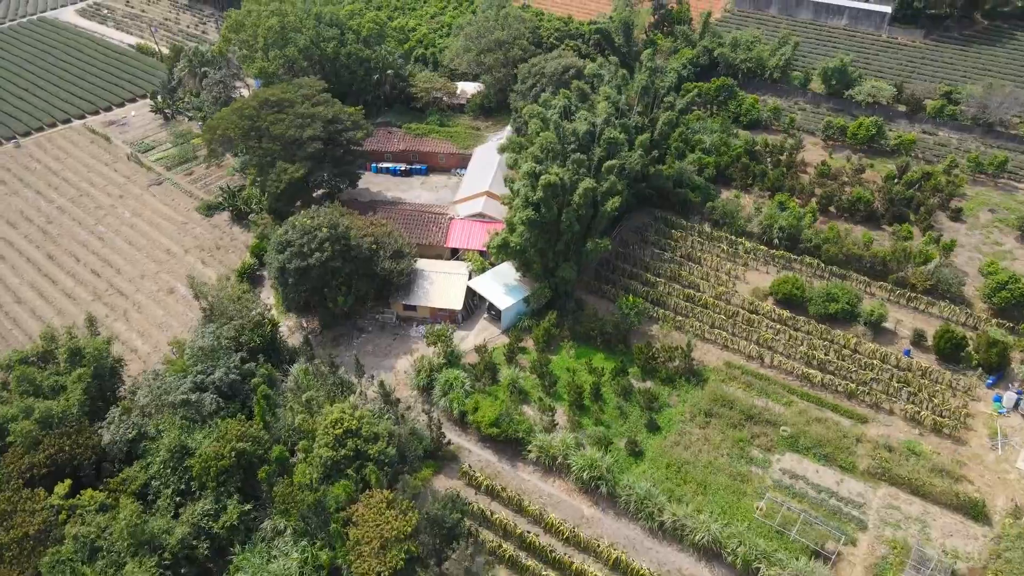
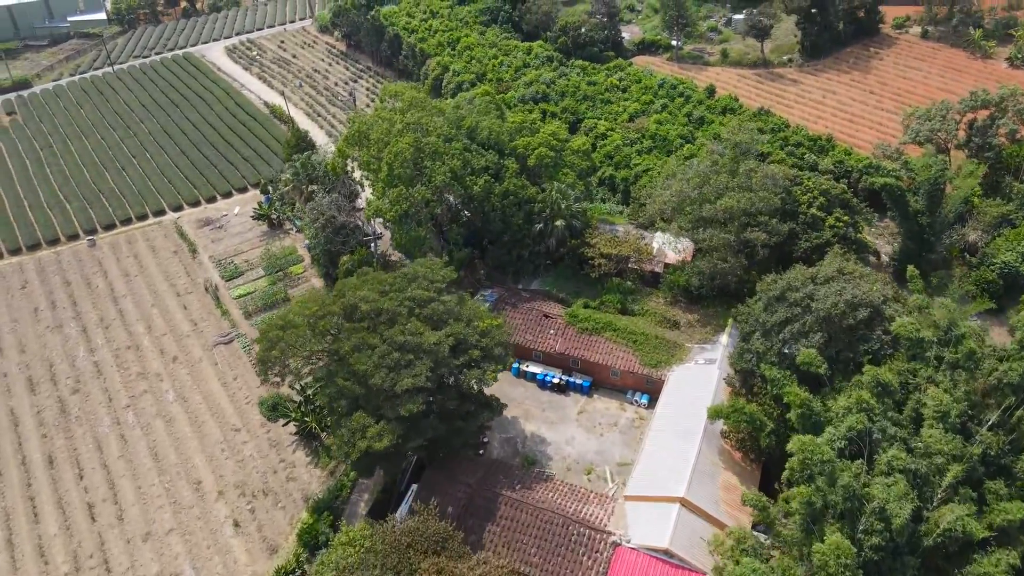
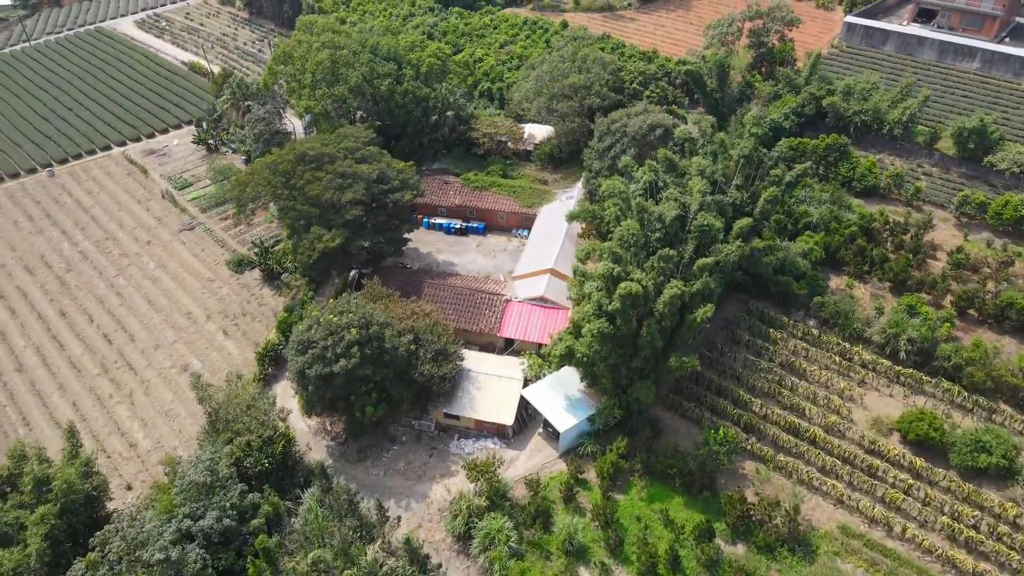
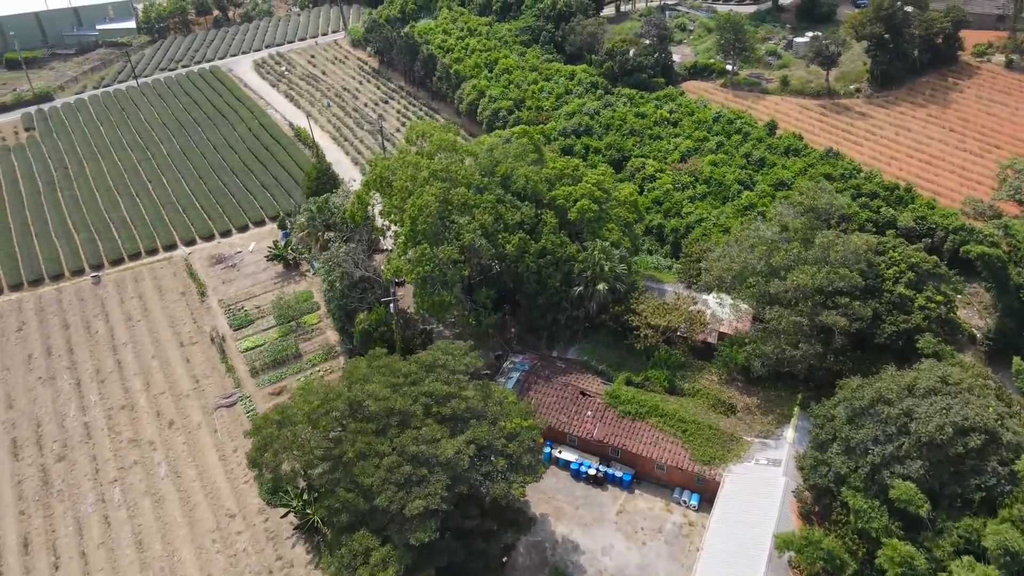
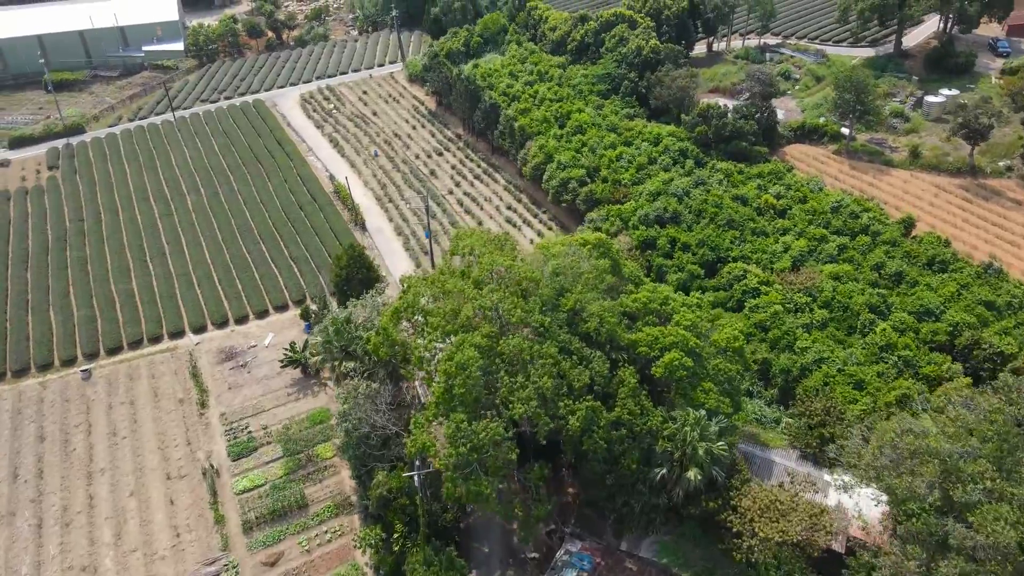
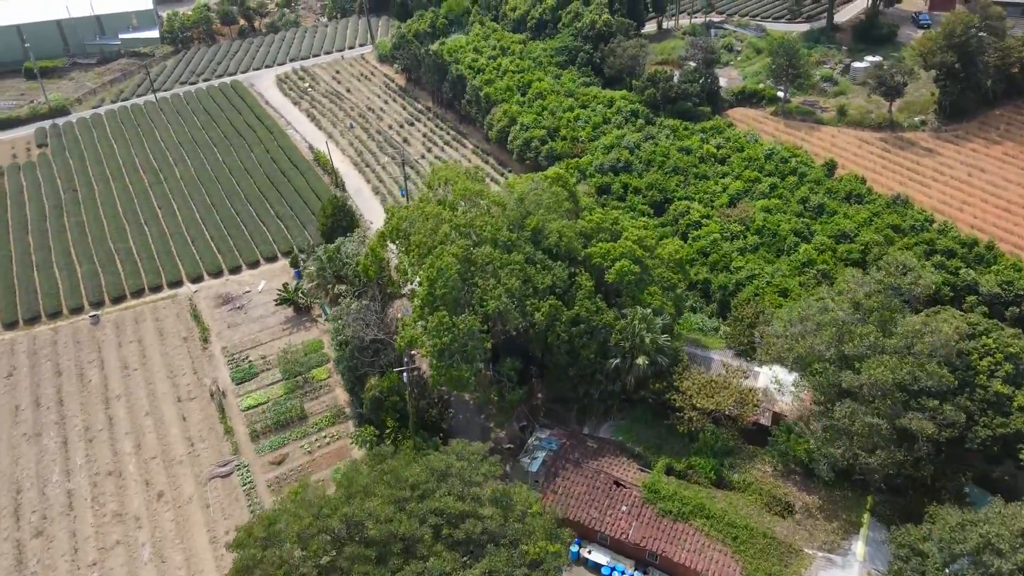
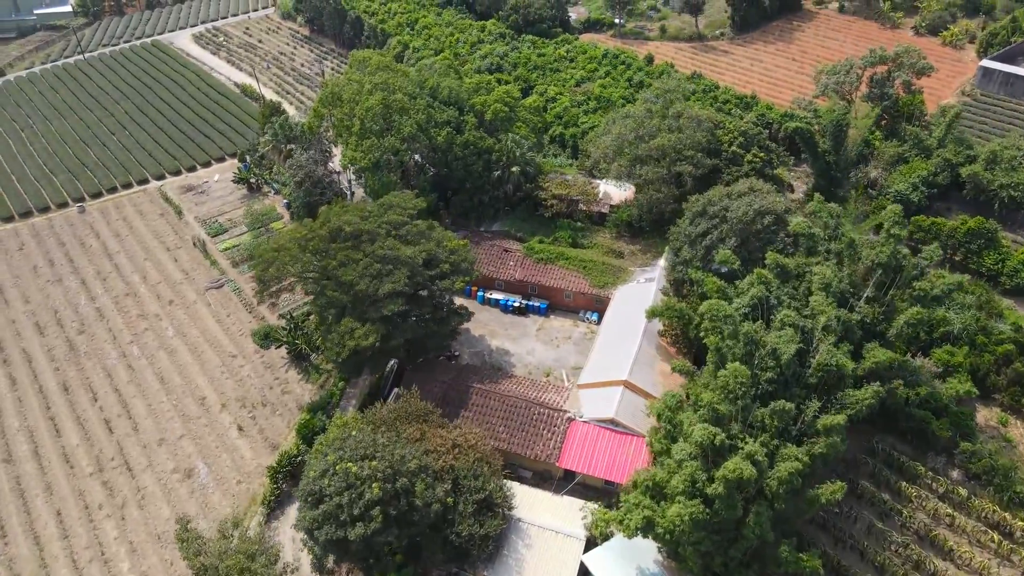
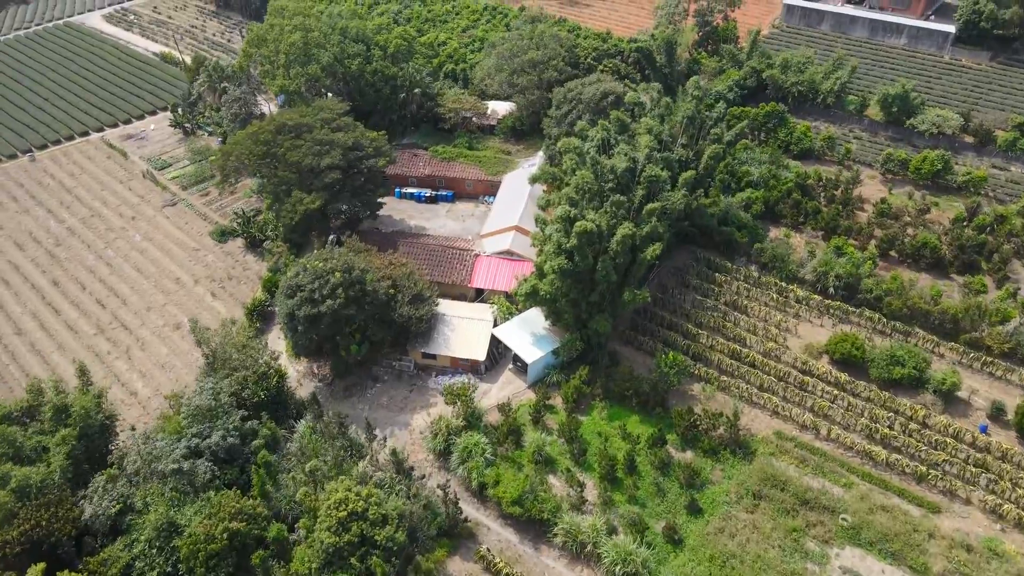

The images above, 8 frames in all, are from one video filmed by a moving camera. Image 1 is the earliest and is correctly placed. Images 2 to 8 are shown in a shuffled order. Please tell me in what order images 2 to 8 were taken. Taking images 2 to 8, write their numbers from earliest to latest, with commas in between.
8, 3, 7, 2, 4, 6, 5
